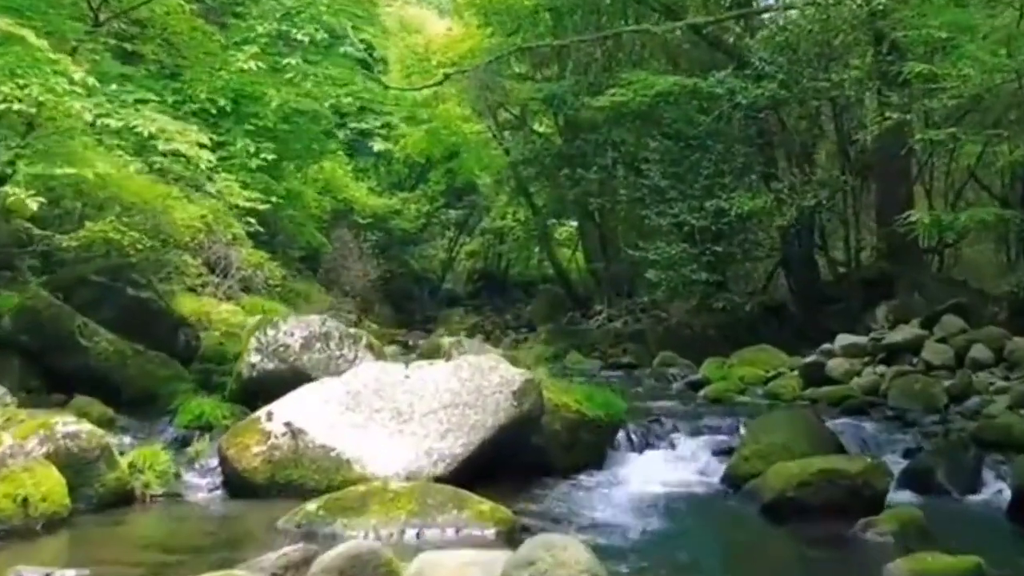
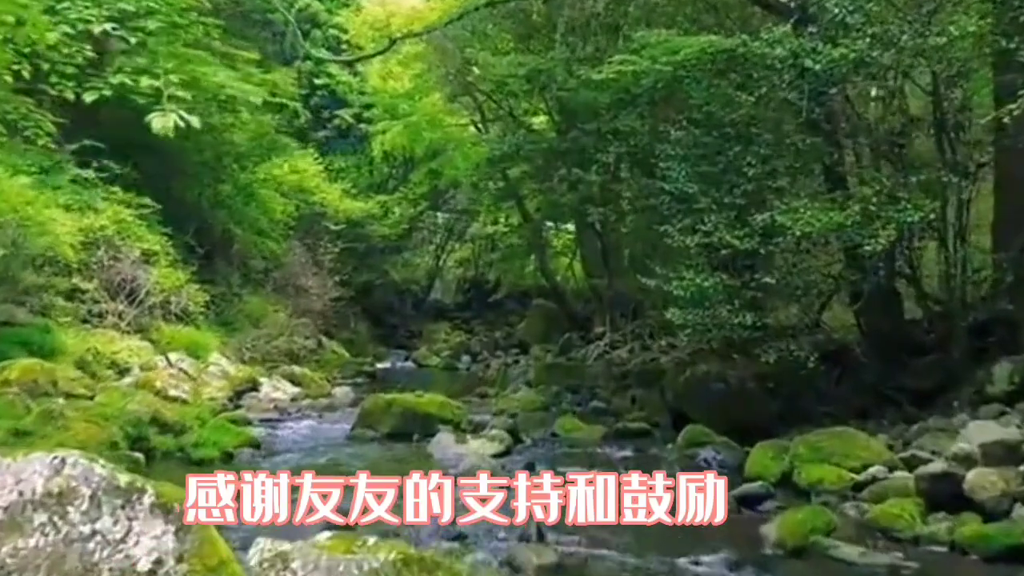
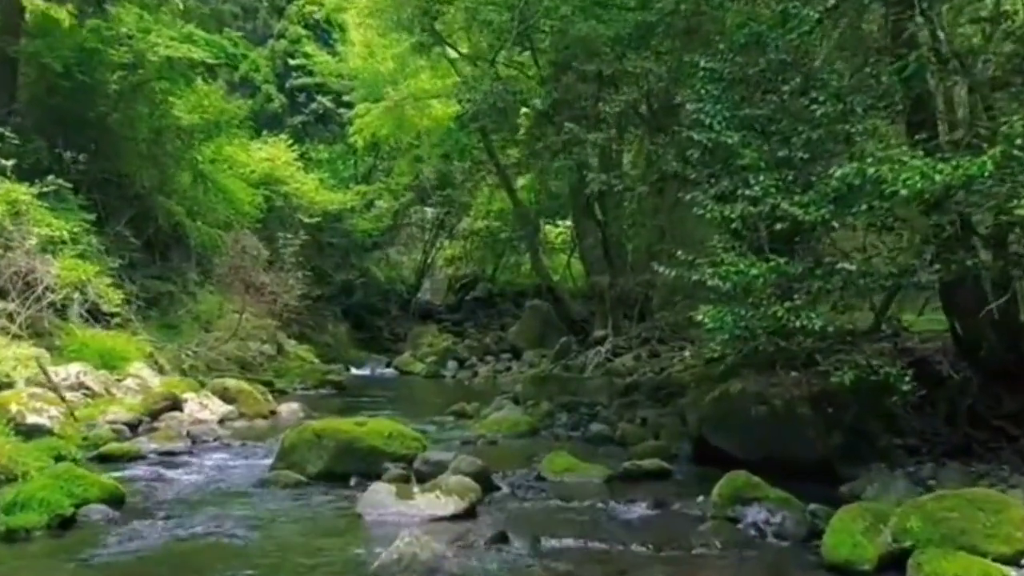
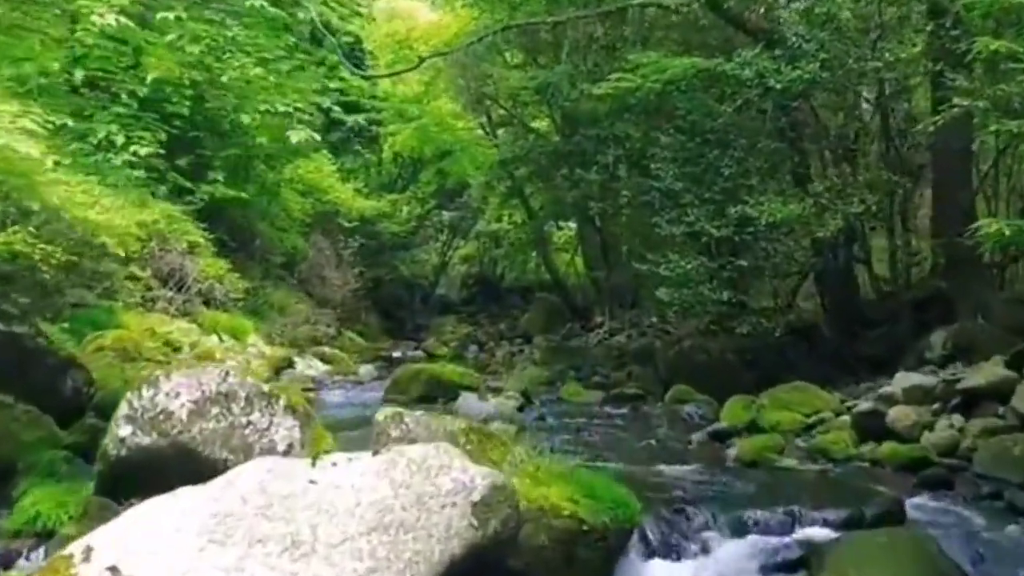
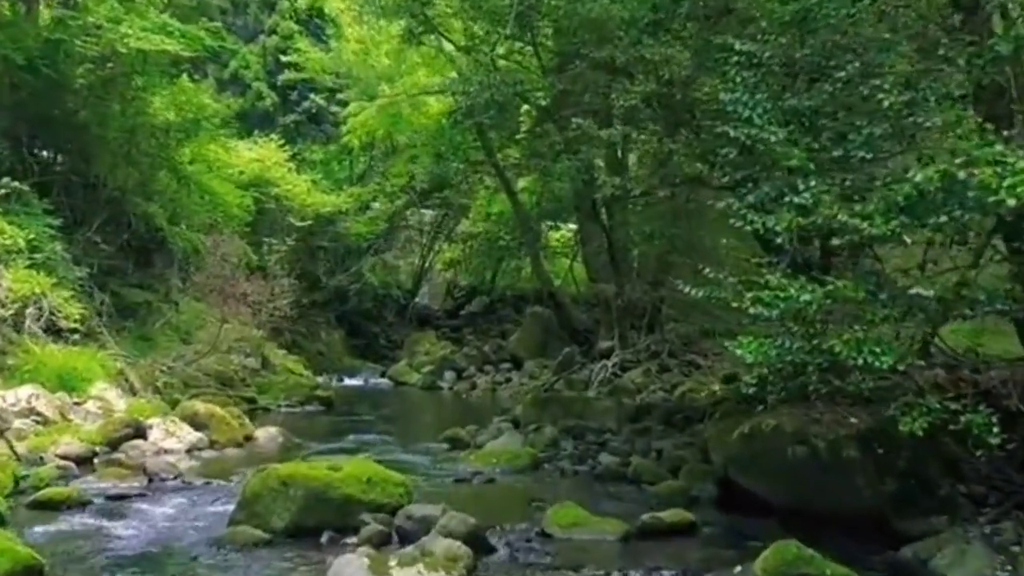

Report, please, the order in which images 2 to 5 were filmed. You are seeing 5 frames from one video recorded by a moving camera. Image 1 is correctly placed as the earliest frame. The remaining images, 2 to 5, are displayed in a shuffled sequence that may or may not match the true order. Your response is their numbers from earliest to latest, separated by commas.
4, 2, 3, 5
